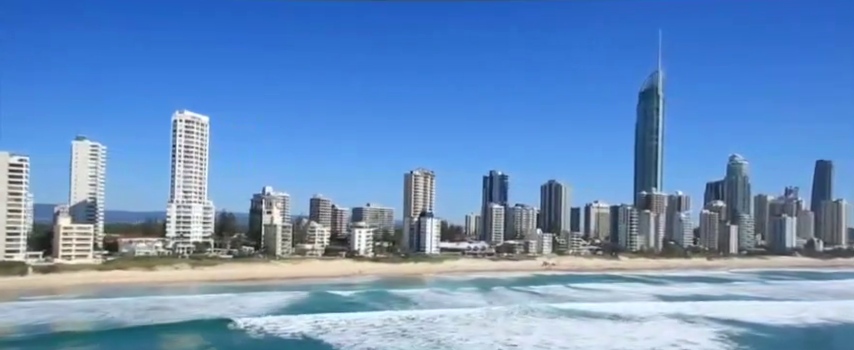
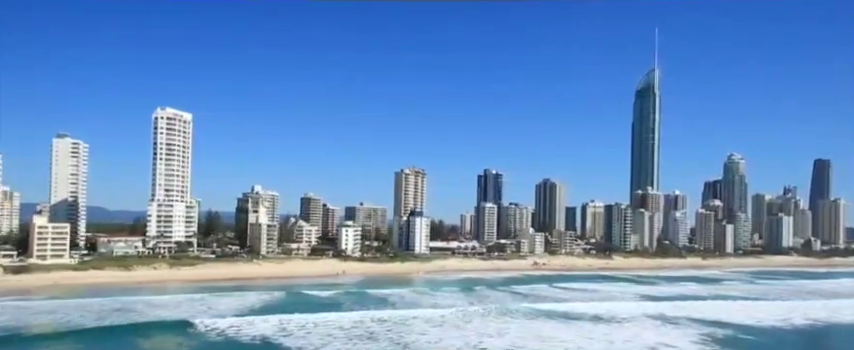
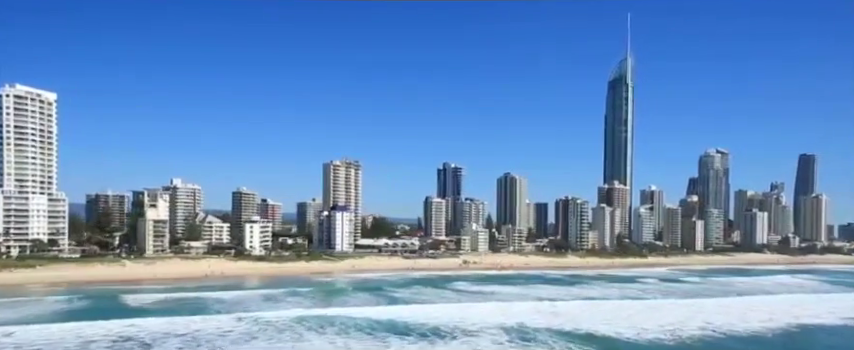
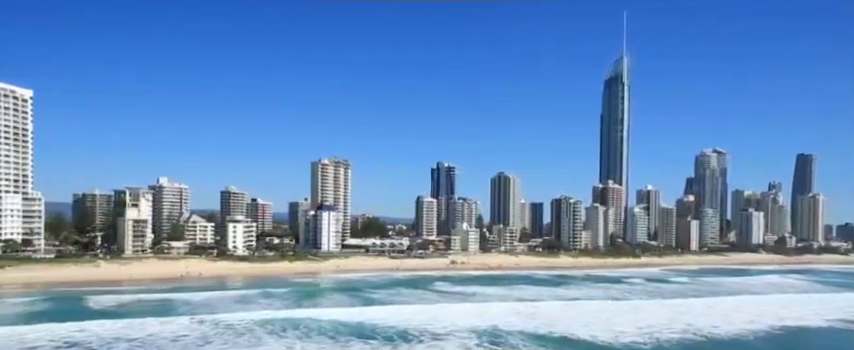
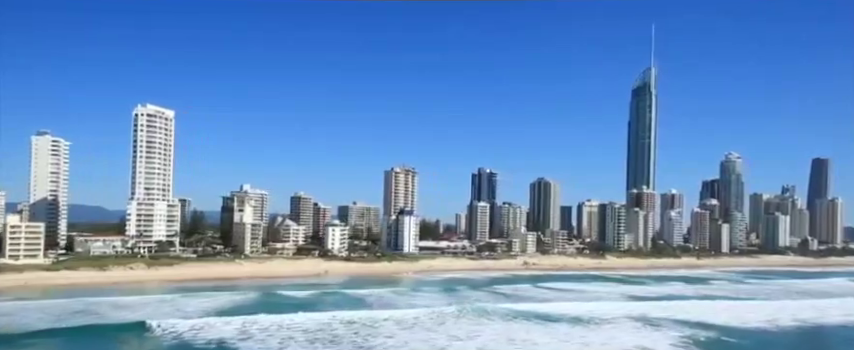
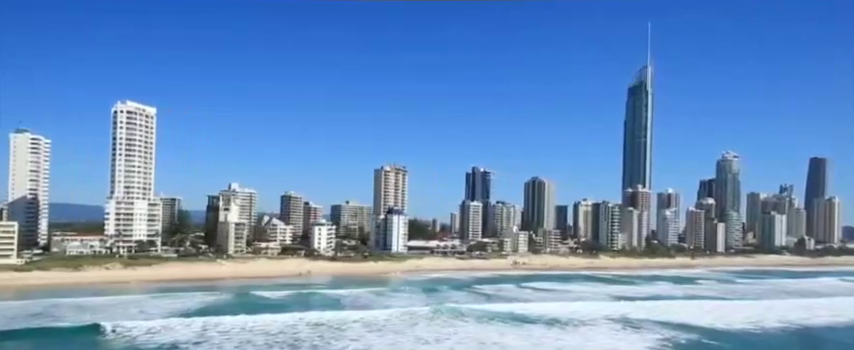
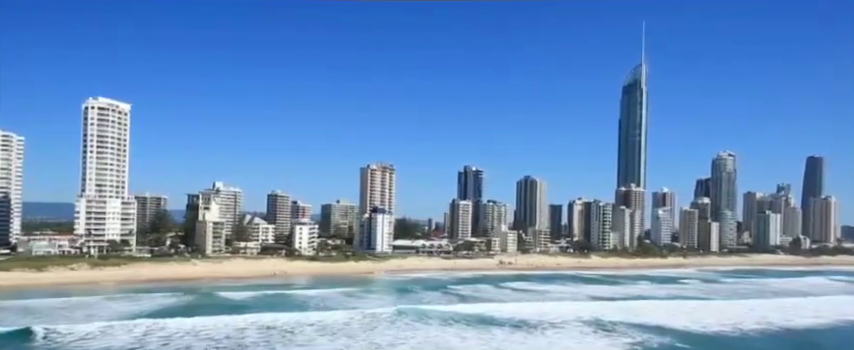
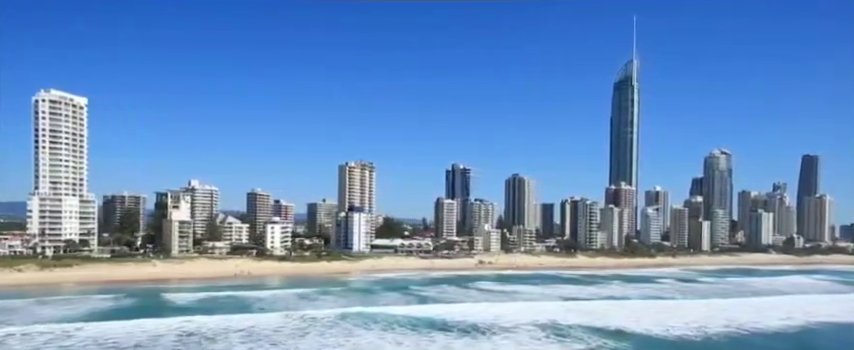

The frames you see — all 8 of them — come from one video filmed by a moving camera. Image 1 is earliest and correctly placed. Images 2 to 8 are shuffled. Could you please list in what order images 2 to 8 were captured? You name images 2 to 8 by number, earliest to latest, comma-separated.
2, 5, 6, 7, 8, 3, 4
